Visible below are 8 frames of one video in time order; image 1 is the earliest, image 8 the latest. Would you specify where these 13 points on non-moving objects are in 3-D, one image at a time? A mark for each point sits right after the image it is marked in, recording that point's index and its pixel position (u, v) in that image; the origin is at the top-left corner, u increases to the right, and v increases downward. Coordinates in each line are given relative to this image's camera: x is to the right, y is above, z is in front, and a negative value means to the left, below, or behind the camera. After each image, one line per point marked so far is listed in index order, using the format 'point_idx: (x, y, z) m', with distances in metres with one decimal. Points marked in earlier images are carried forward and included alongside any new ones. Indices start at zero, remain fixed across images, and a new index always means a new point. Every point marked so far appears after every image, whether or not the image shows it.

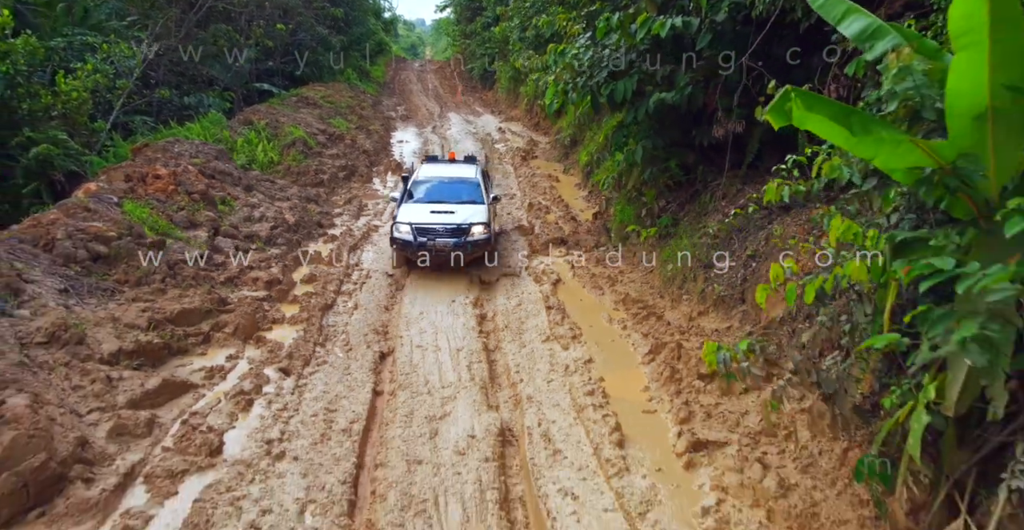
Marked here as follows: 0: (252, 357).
0: (-2.9, -1.0, +7.4) m
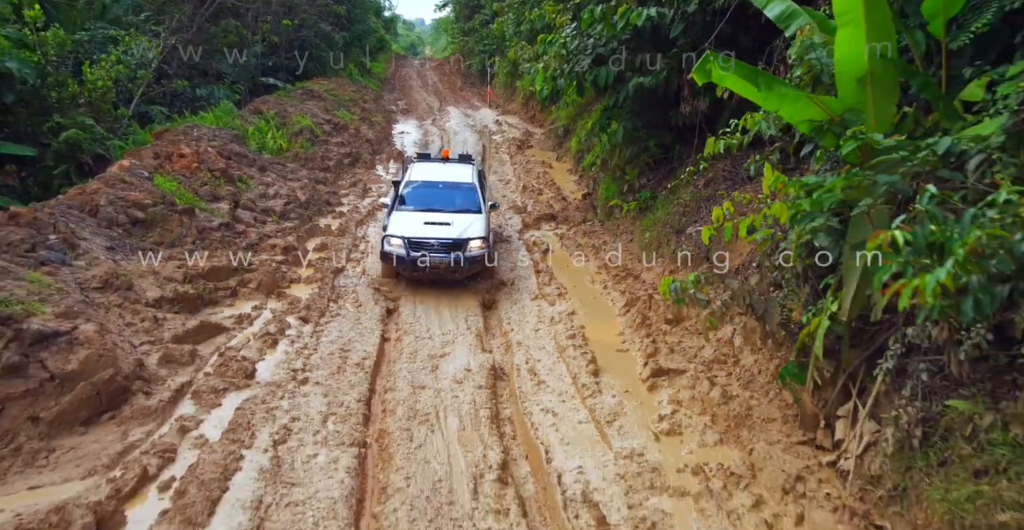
0: (-3.0, -0.5, +8.5) m
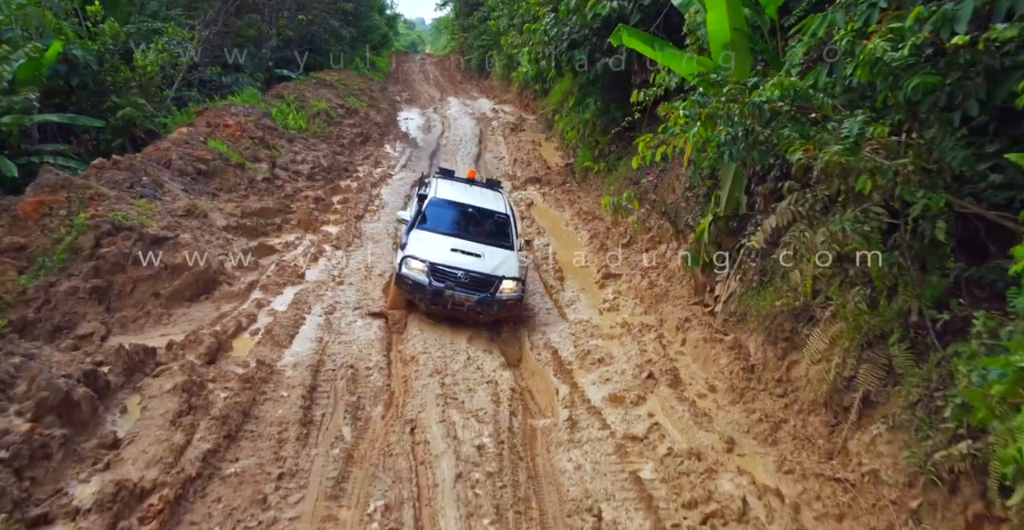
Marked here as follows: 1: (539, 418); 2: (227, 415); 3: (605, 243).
0: (-3.3, +0.5, +10.8) m
1: (+1.1, -2.9, -1.2) m
2: (-2.3, -1.2, +5.3) m
3: (+1.4, +0.4, +10.5) m
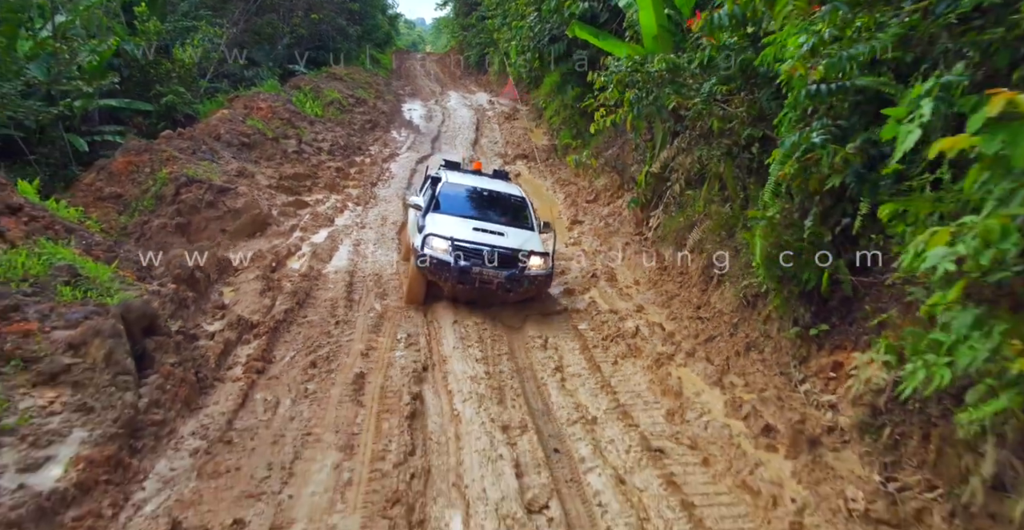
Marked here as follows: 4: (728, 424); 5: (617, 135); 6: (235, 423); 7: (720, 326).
0: (-3.5, +1.4, +13.2) m
1: (+0.9, -2.1, +1.2) m
2: (-2.5, -0.3, +7.7) m
3: (+1.2, +1.3, +12.9) m
4: (+1.5, -1.1, +4.7) m
5: (+1.9, +2.3, +11.8) m
6: (-2.1, -1.1, +4.9) m
7: (+1.9, -0.5, +6.3) m
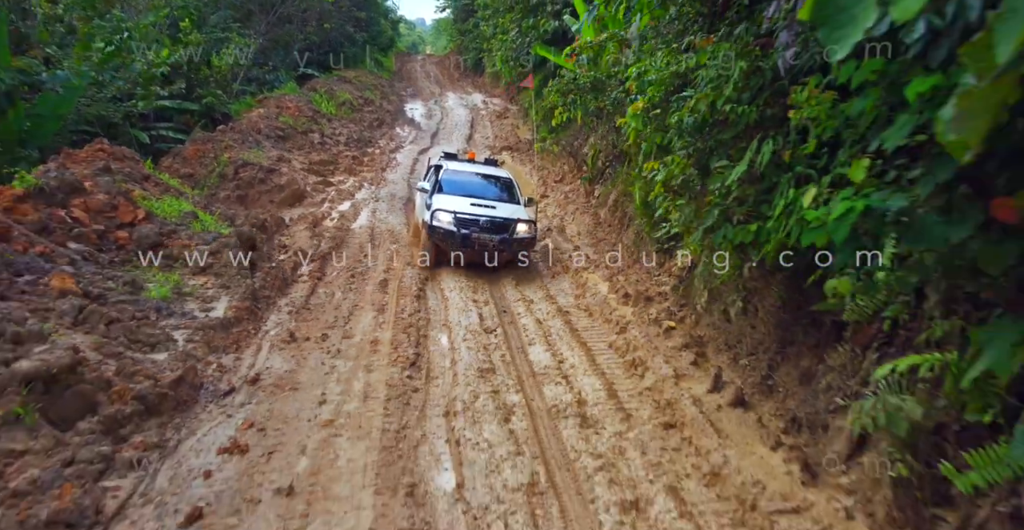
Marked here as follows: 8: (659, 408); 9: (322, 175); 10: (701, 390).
0: (-3.9, +2.1, +16.3) m
1: (+0.5, -1.4, +4.3) m
2: (-2.9, +0.4, +10.8) m
3: (+0.8, +2.1, +16.1) m
4: (+1.1, -0.3, +7.8) m
5: (+1.5, +3.0, +14.9) m
6: (-2.4, -0.4, +8.1) m
7: (+1.5, +0.2, +9.5) m
8: (+1.1, -1.1, +5.1) m
9: (-4.5, +2.1, +15.7) m
10: (+1.5, -0.9, +5.3) m
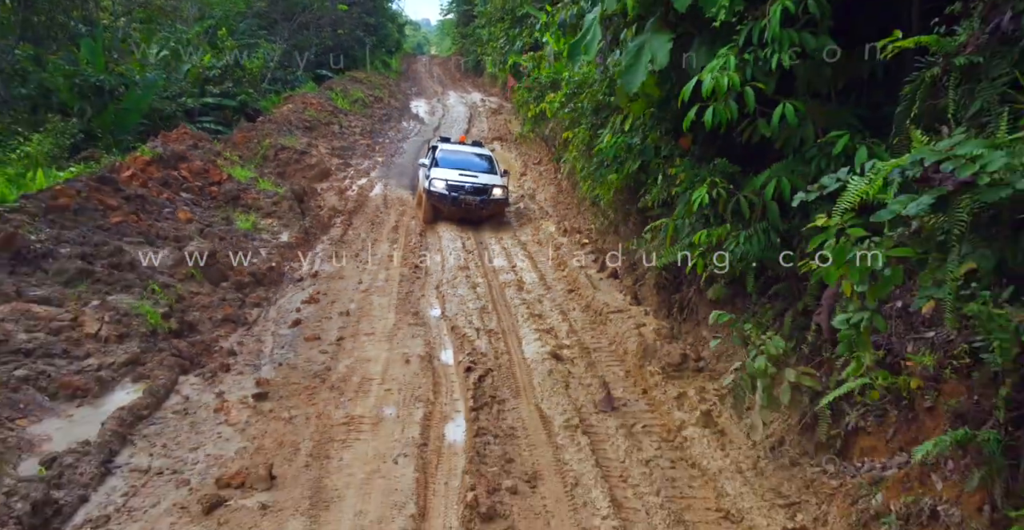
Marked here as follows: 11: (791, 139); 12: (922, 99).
0: (-4.2, +3.0, +19.6) m
1: (0.0, -0.5, +7.6) m
2: (-3.3, +1.3, +14.1) m
3: (+0.4, +3.0, +19.3) m
4: (+0.7, +0.6, +11.1) m
5: (+1.1, +3.9, +18.1) m
6: (-2.9, +0.5, +11.3) m
7: (+1.1, +1.1, +12.7) m
8: (+0.7, -0.2, +8.4) m
9: (-4.9, +3.0, +18.9) m
10: (+1.1, -0.1, +8.5) m
11: (+1.9, +0.8, +4.4) m
12: (+2.2, +0.9, +3.5) m
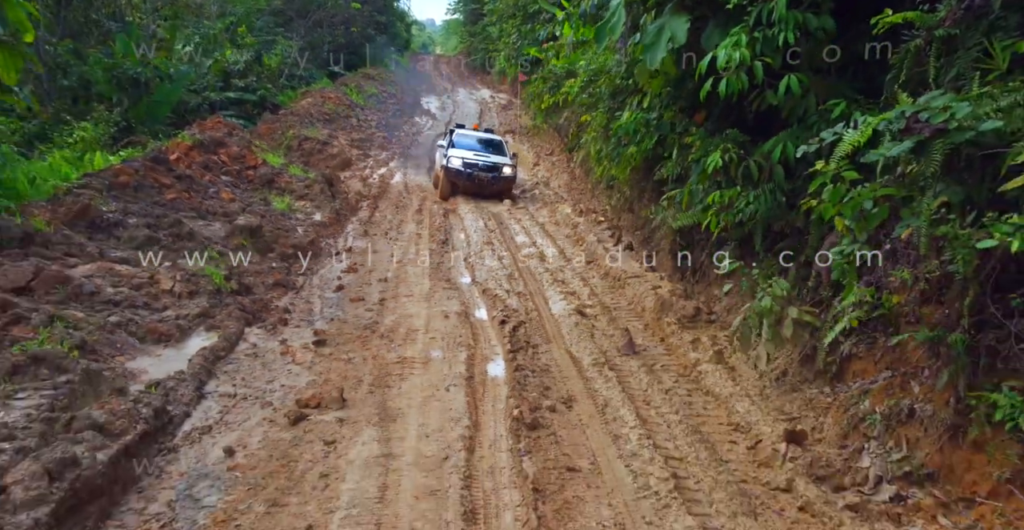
0: (-3.9, +3.4, +20.3) m
1: (+0.3, -0.1, +8.2) m
2: (-2.9, +1.7, +14.8) m
3: (+0.8, +3.4, +19.9) m
4: (+1.0, +0.9, +11.7) m
5: (+1.5, +4.3, +18.8) m
6: (-2.5, +0.9, +12.0) m
7: (+1.4, +1.5, +13.3) m
8: (+1.0, +0.1, +9.0) m
9: (-4.5, +3.3, +19.6) m
10: (+1.4, +0.3, +9.2) m
11: (+2.2, +1.2, +5.1) m
12: (+2.5, +1.2, +4.2) m
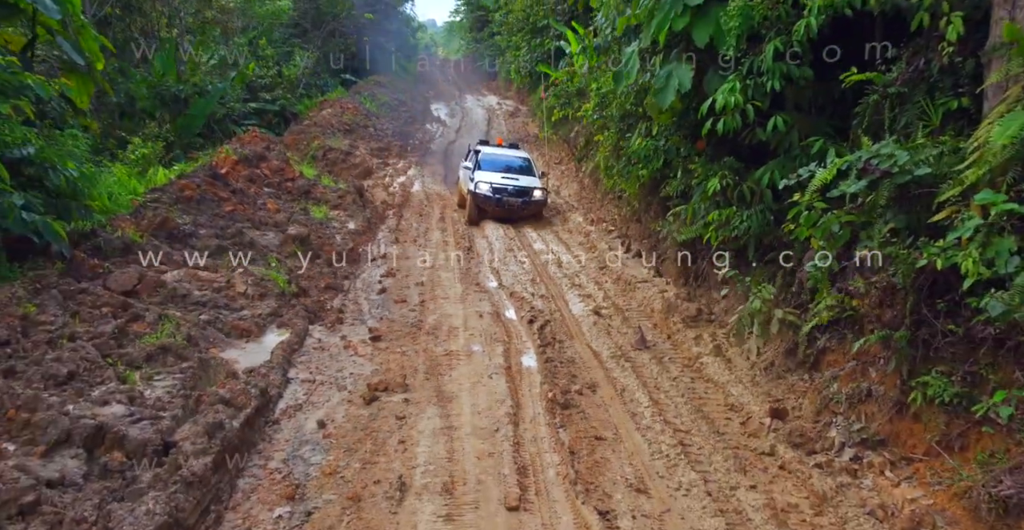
0: (-3.5, +3.3, +21.3) m
1: (+0.6, -0.2, +9.2) m
2: (-2.6, +1.6, +15.8) m
3: (+1.2, +3.3, +20.9) m
4: (+1.3, +0.8, +12.7) m
5: (+1.8, +4.2, +19.8) m
6: (-2.2, +0.8, +13.0) m
7: (+1.8, +1.4, +14.3) m
8: (+1.3, +0.1, +10.0) m
9: (-4.1, +3.2, +20.7) m
10: (+1.7, +0.2, +10.2) m
11: (+2.5, +1.1, +6.1) m
12: (+2.8, +1.2, +5.2) m
